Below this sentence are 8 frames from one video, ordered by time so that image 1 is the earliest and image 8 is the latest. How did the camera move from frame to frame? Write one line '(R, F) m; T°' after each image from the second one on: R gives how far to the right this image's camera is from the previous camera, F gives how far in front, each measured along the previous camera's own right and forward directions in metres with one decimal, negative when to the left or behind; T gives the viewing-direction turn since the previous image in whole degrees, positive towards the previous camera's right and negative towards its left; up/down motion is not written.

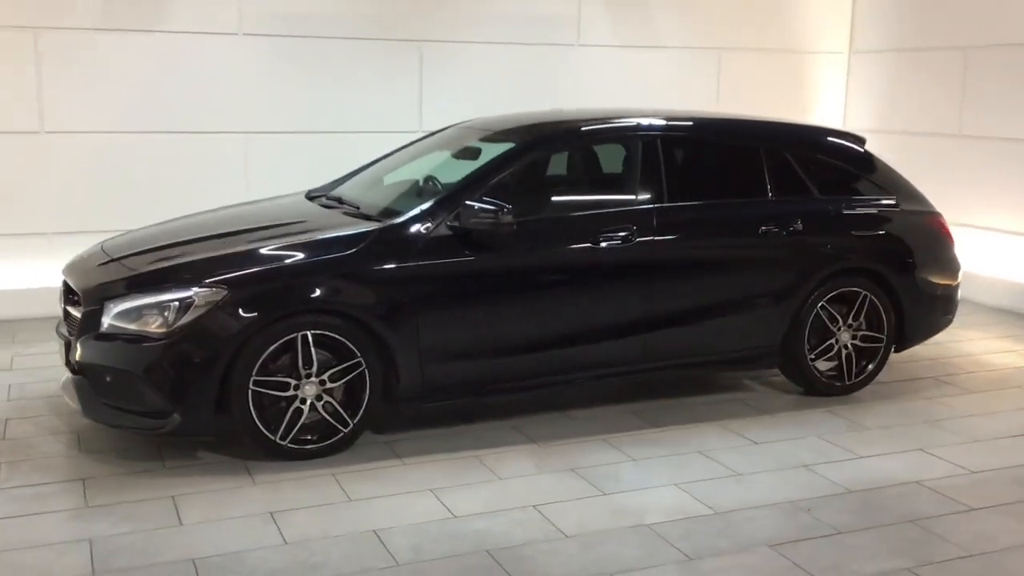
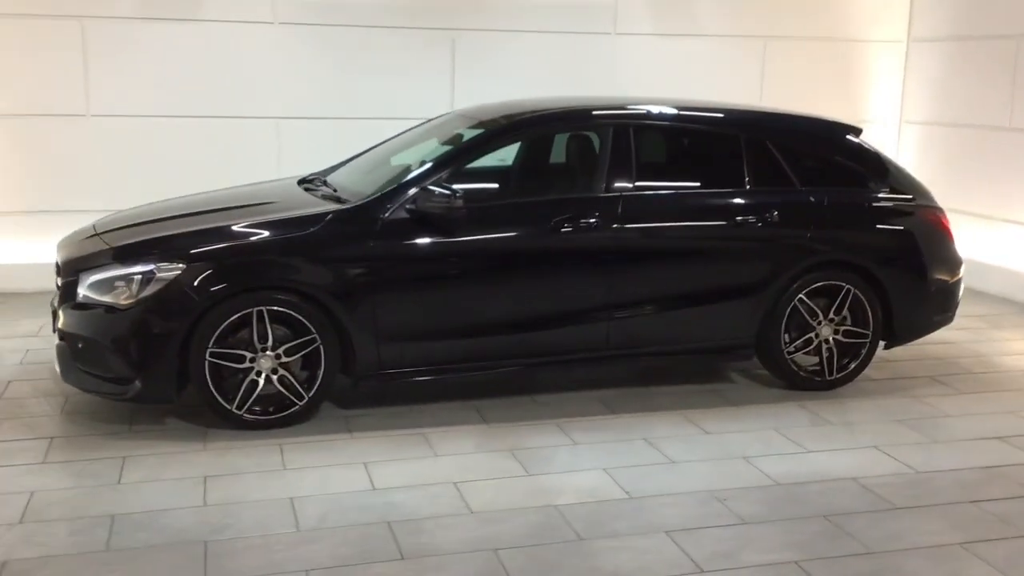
(+0.8, -0.1) m; -7°
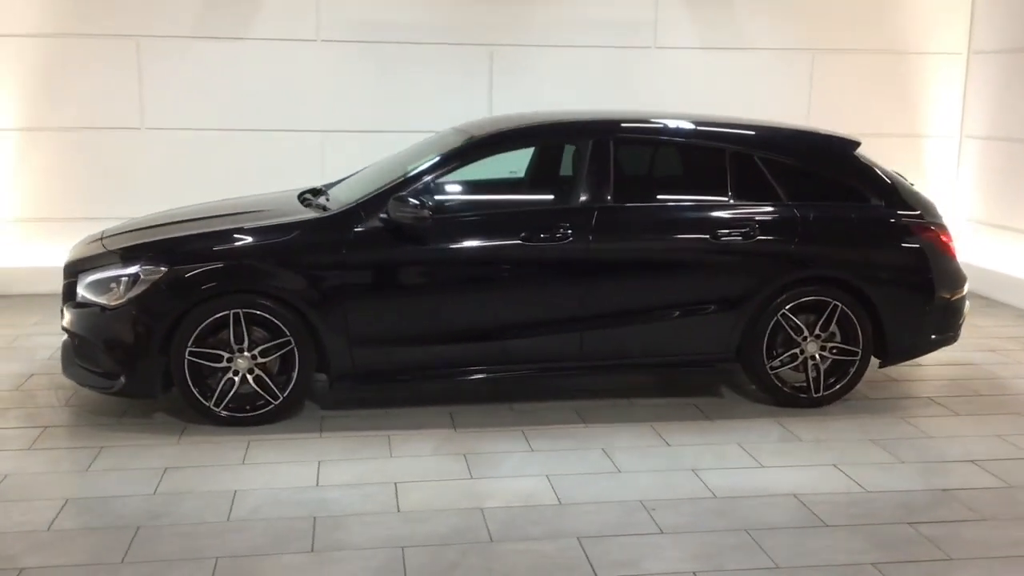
(+0.7, -0.1) m; -7°
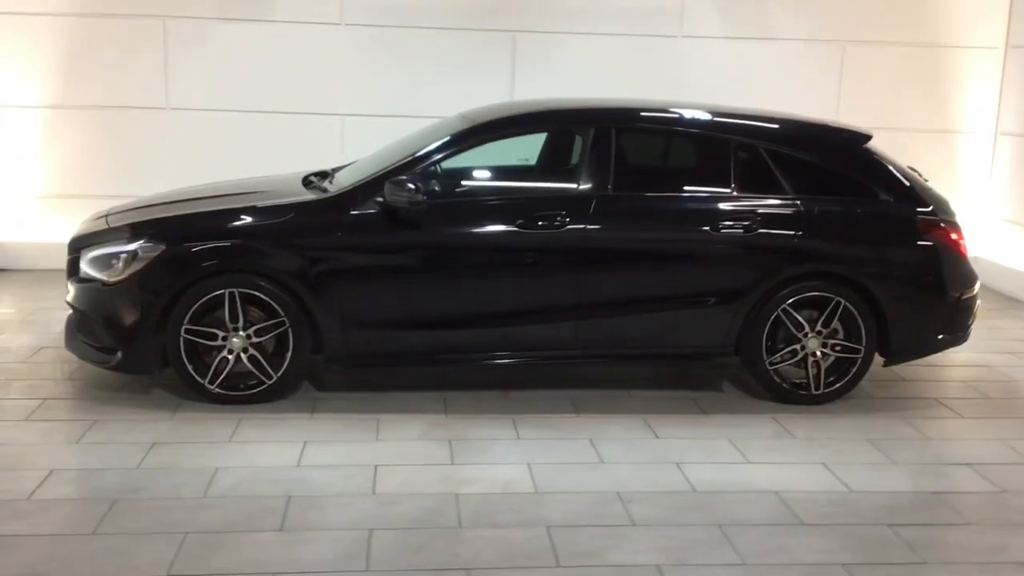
(+0.3, 0.0) m; -3°
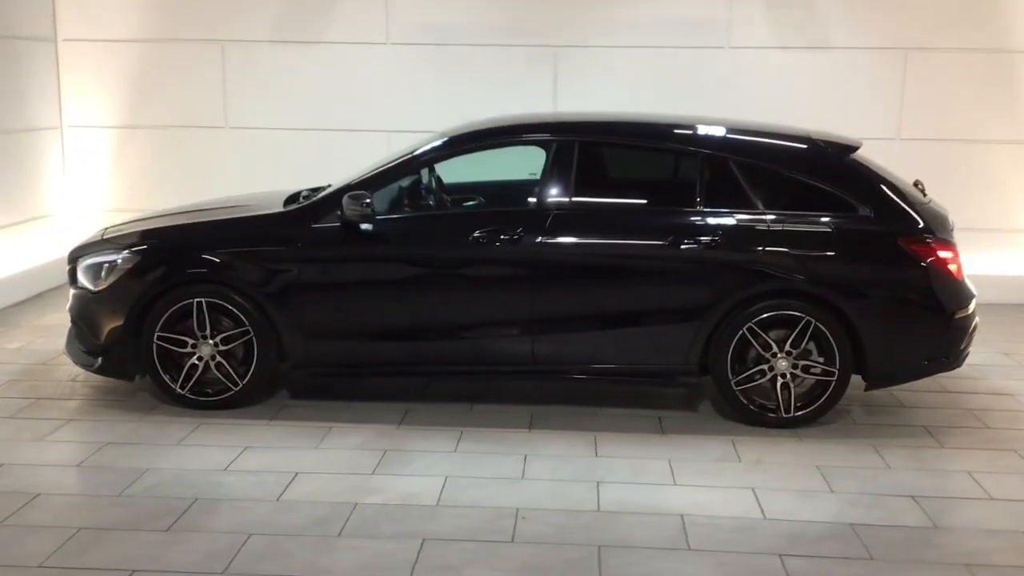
(+1.0, +0.1) m; -9°
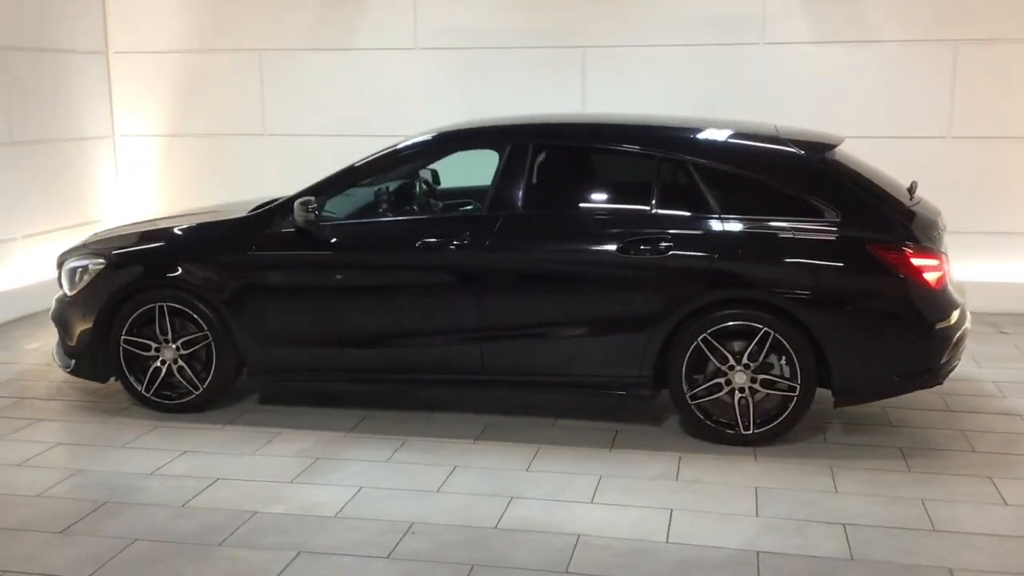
(+0.9, +0.2) m; -8°
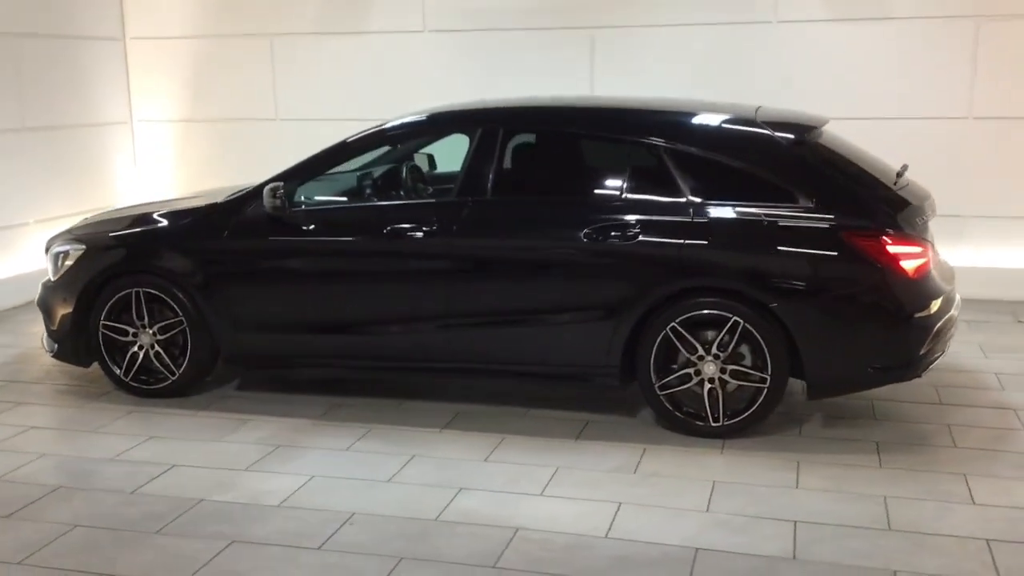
(+0.4, +0.1) m; -4°
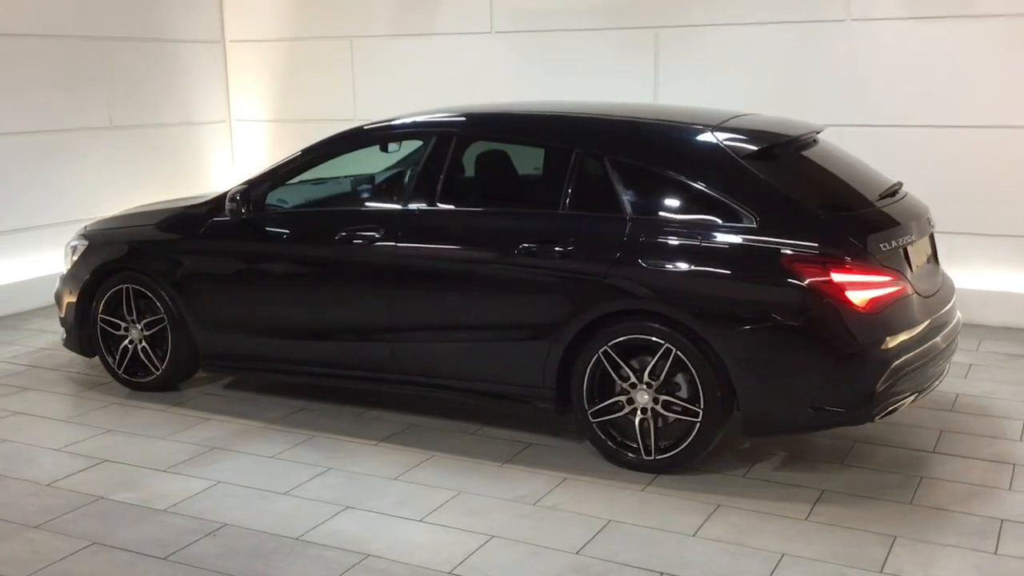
(+1.2, +0.3) m; -11°
